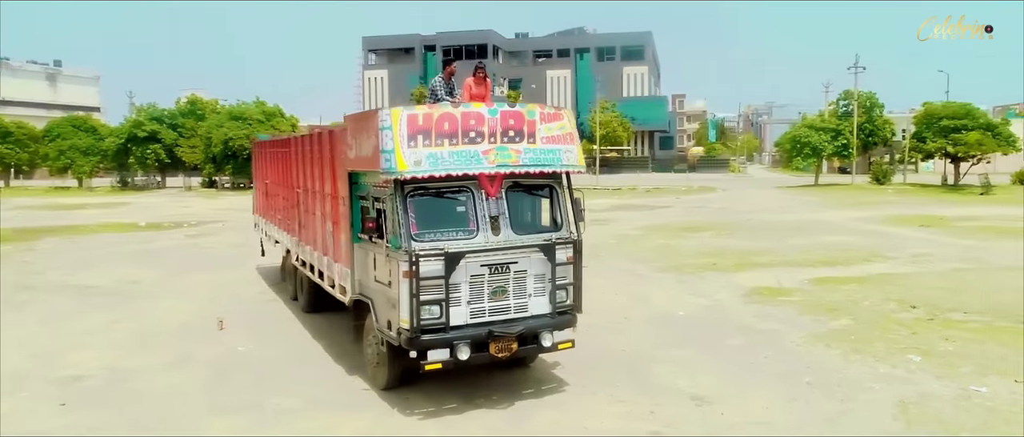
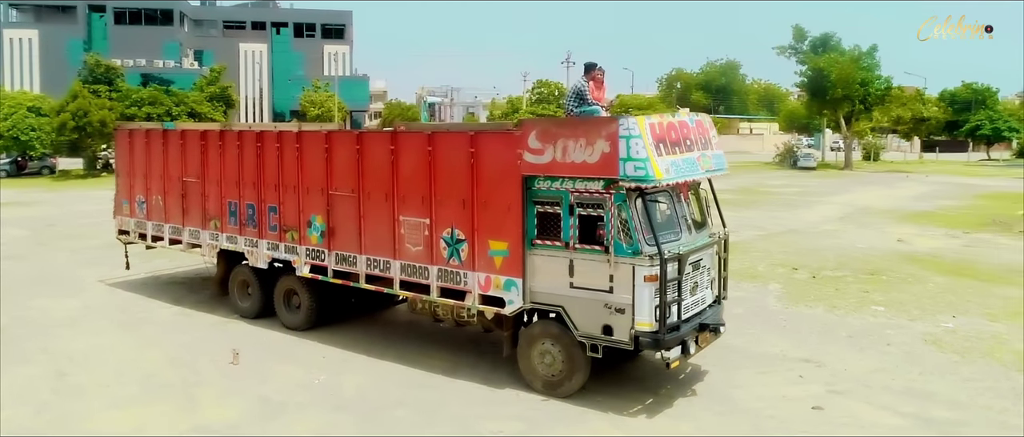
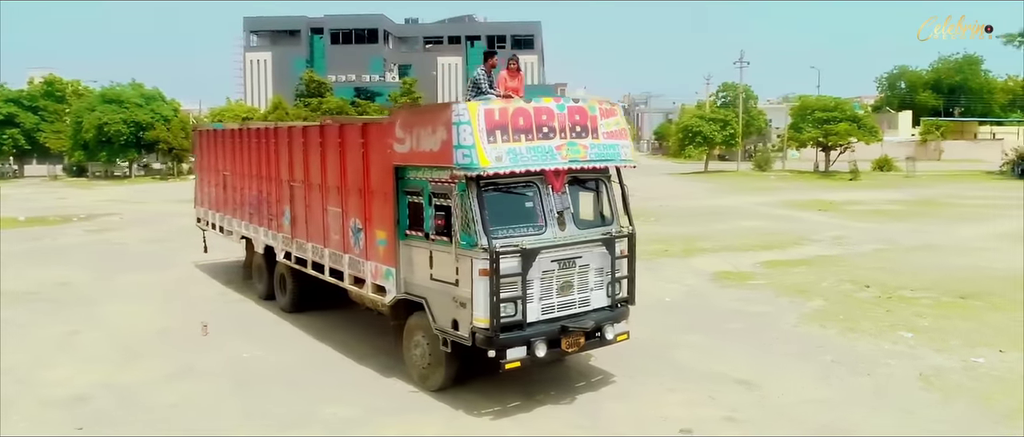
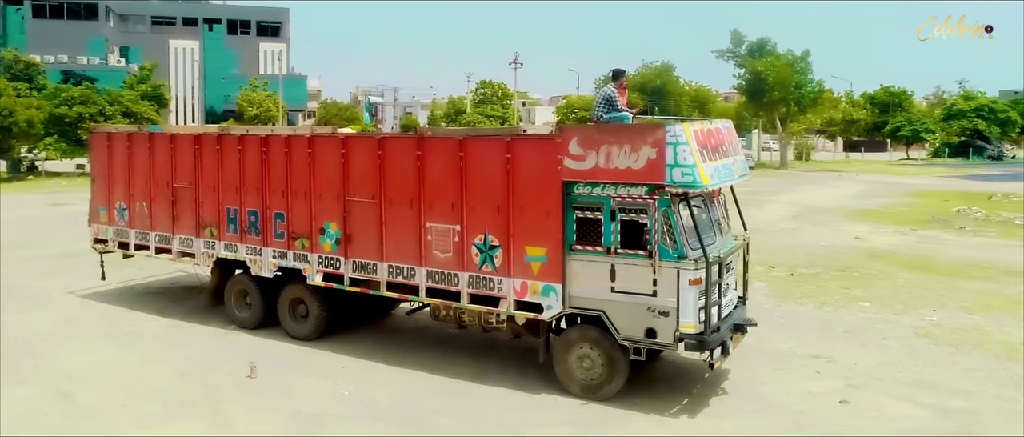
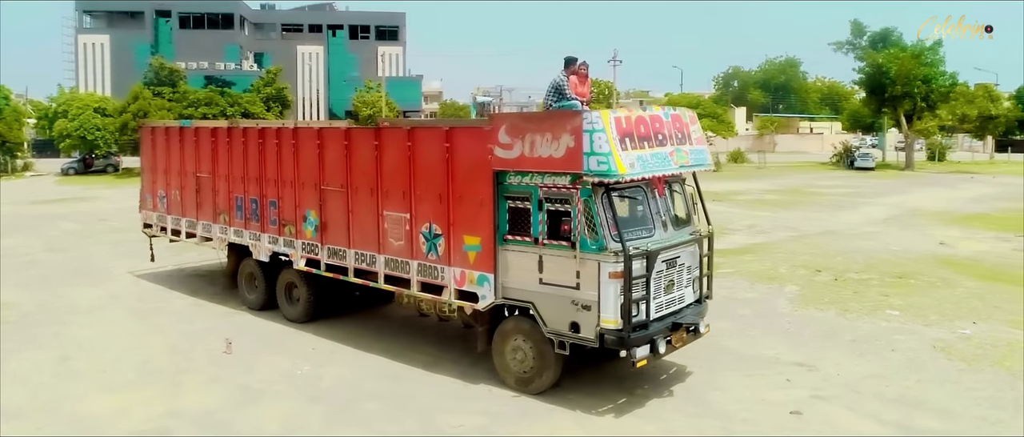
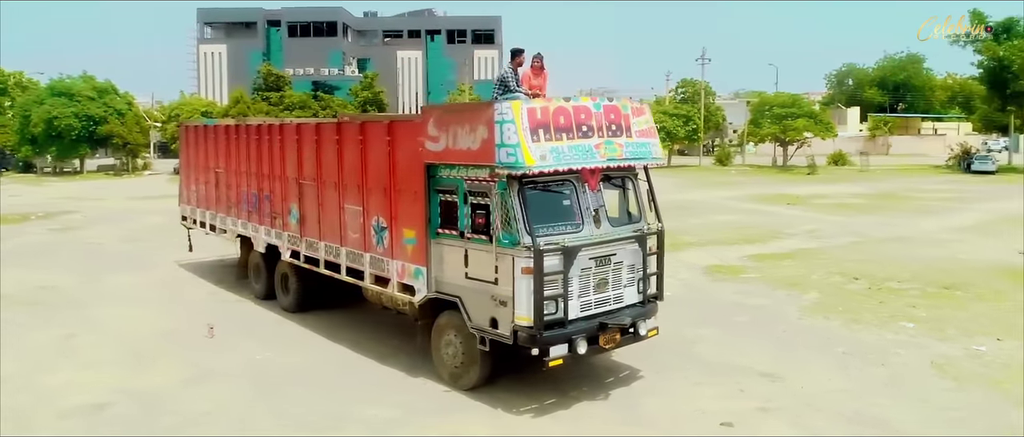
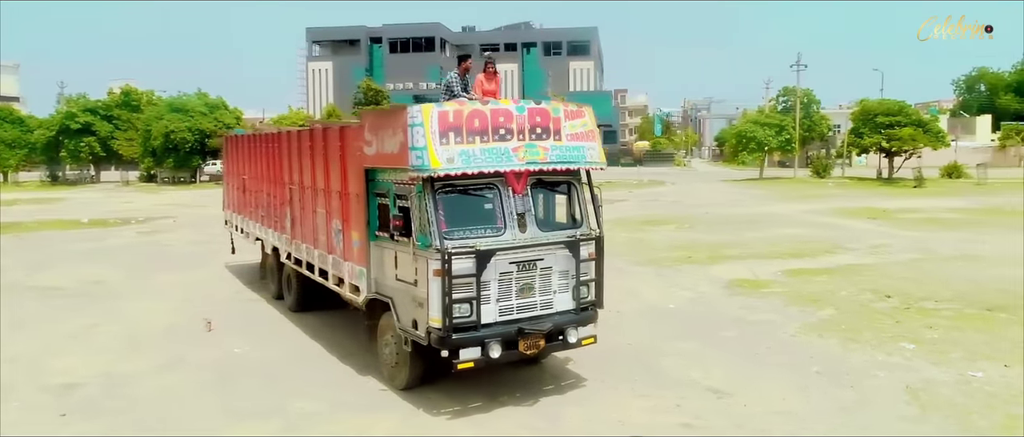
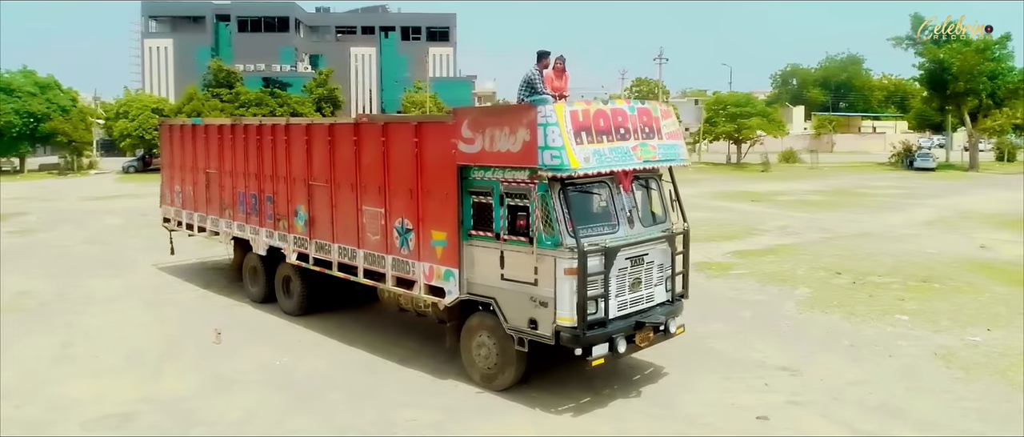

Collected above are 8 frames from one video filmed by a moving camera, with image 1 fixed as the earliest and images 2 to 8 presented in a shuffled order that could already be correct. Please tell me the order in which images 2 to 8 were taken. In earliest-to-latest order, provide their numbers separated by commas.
7, 3, 6, 8, 5, 2, 4
